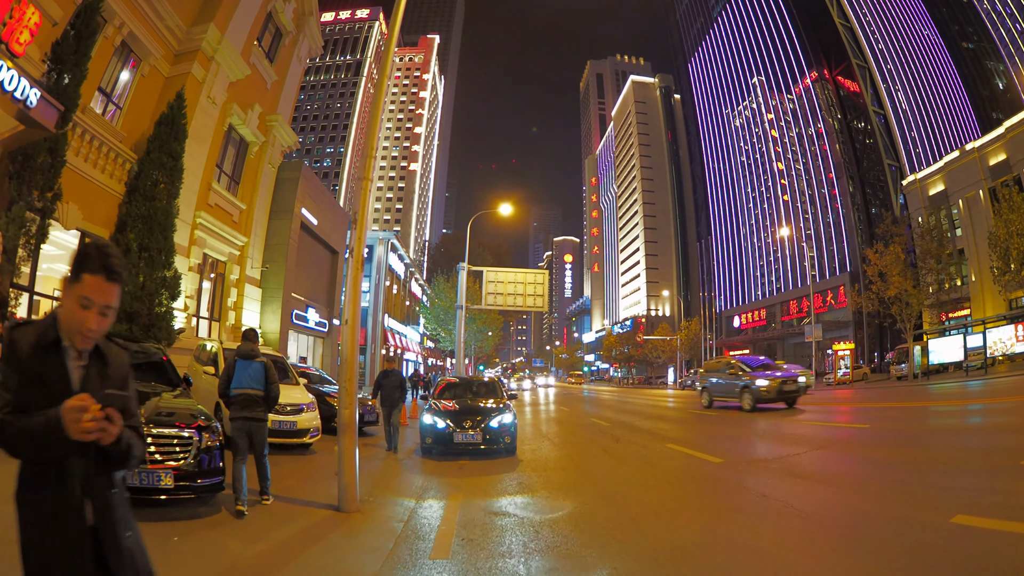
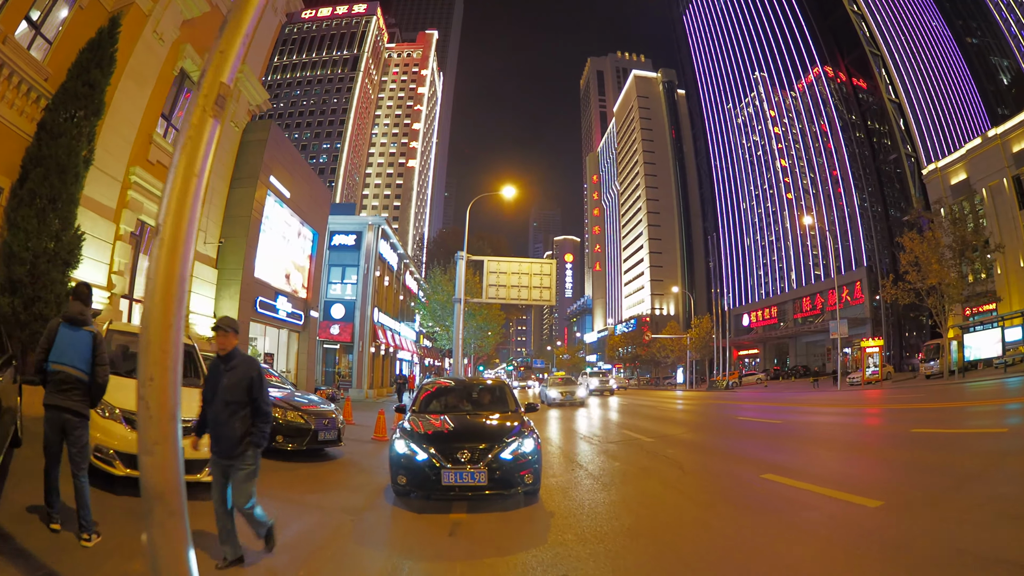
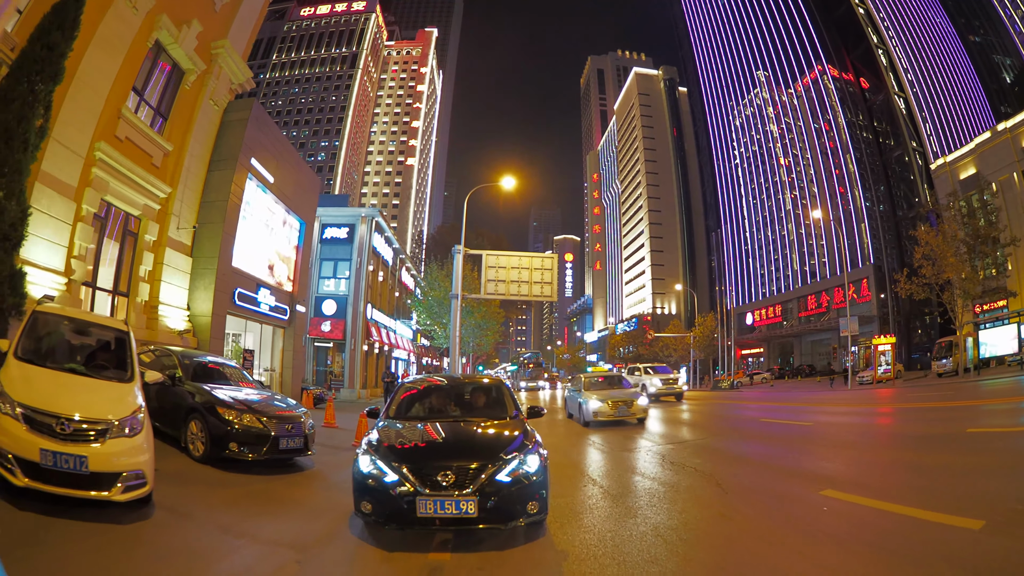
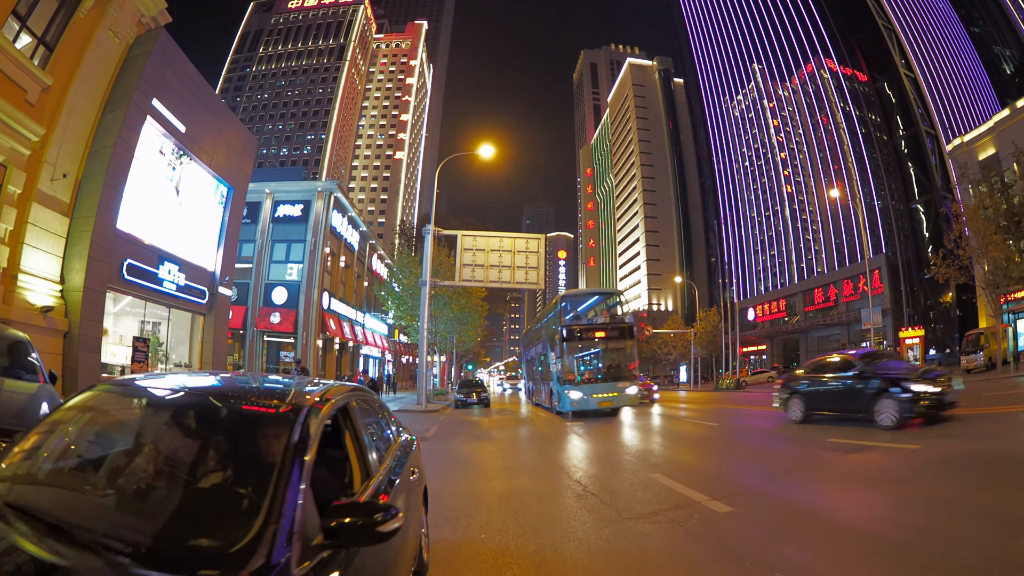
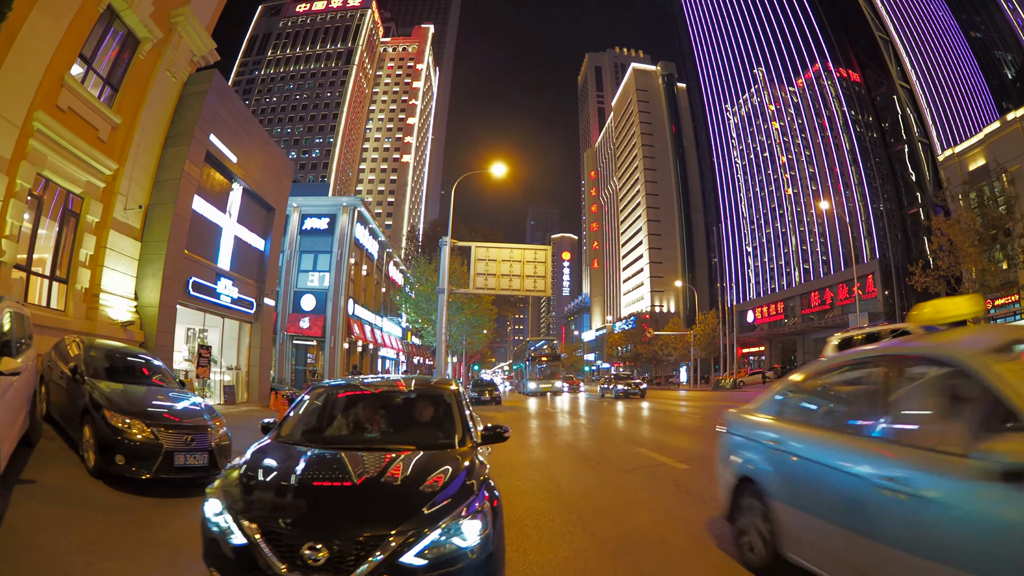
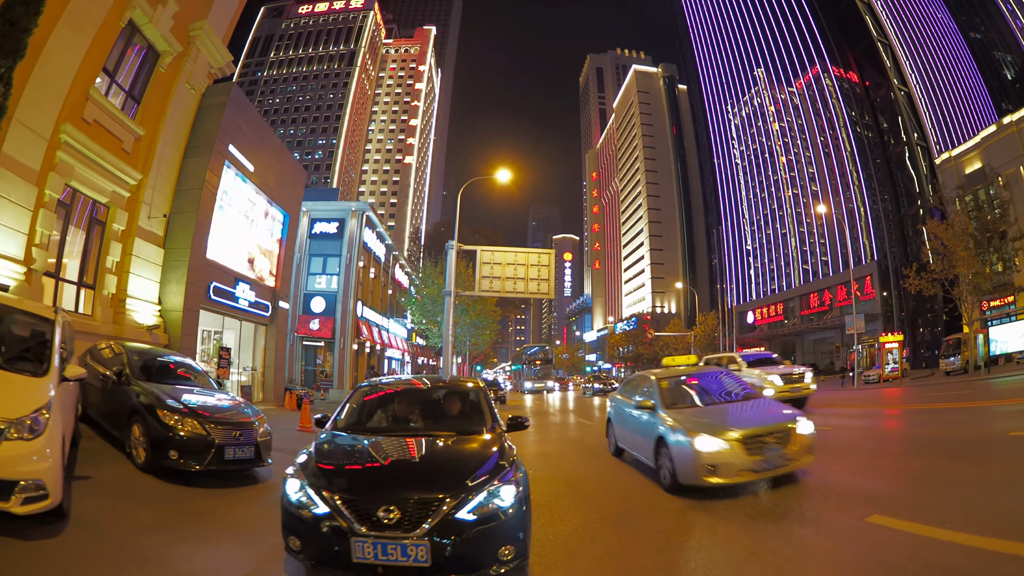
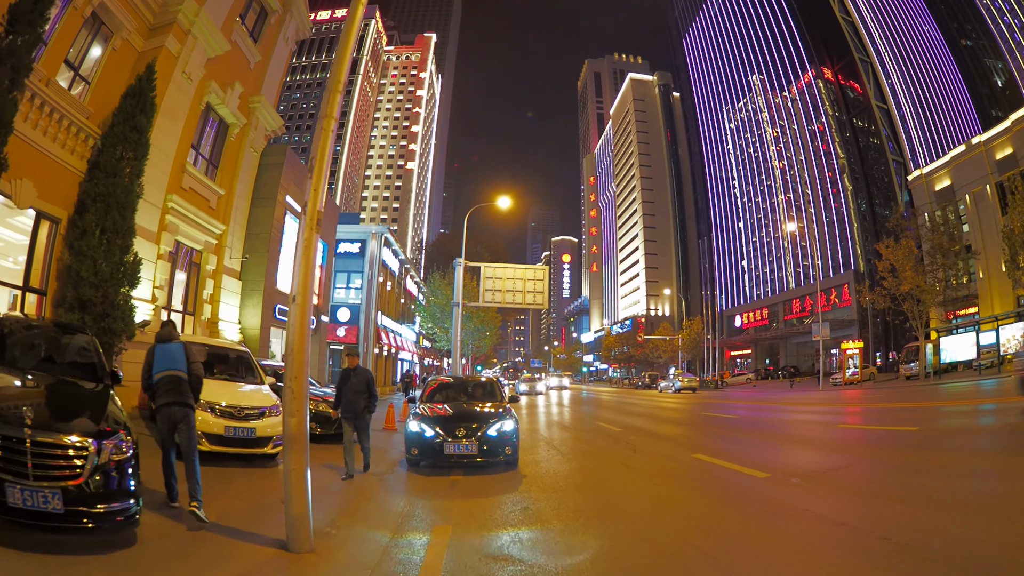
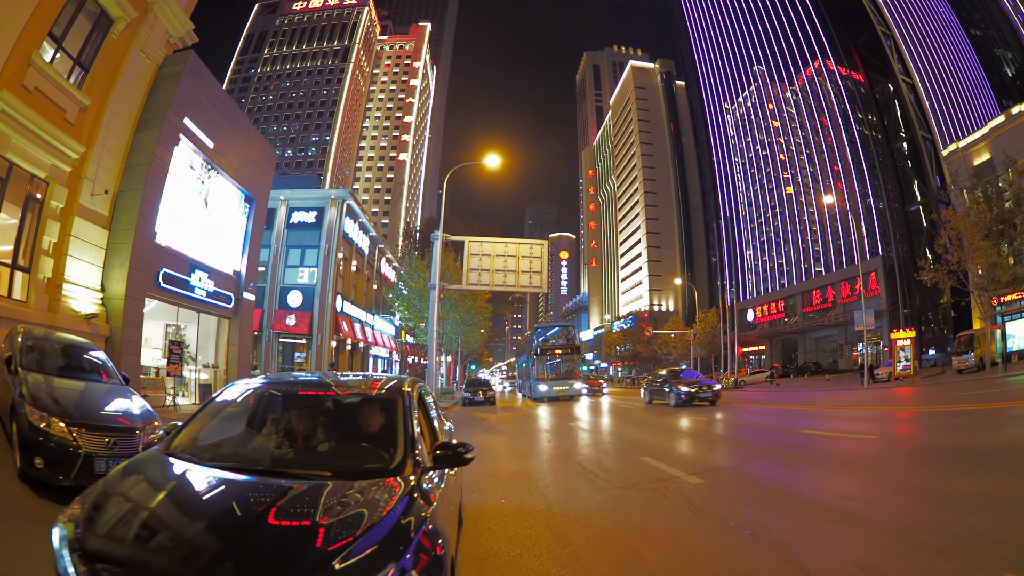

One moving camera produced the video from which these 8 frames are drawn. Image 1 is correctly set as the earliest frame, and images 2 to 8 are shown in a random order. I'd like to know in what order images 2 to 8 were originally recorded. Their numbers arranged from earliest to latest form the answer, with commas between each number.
7, 2, 3, 6, 5, 8, 4
